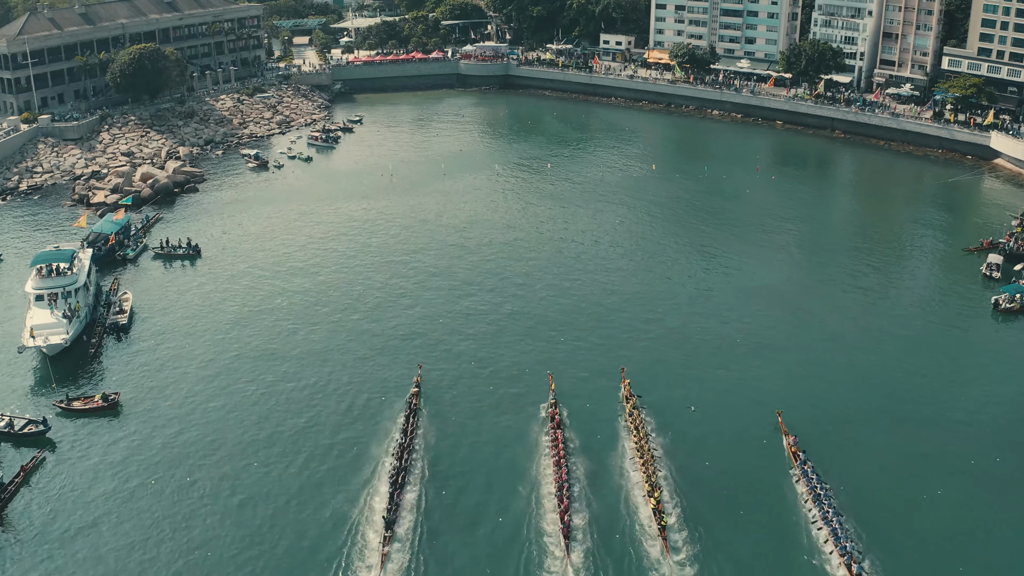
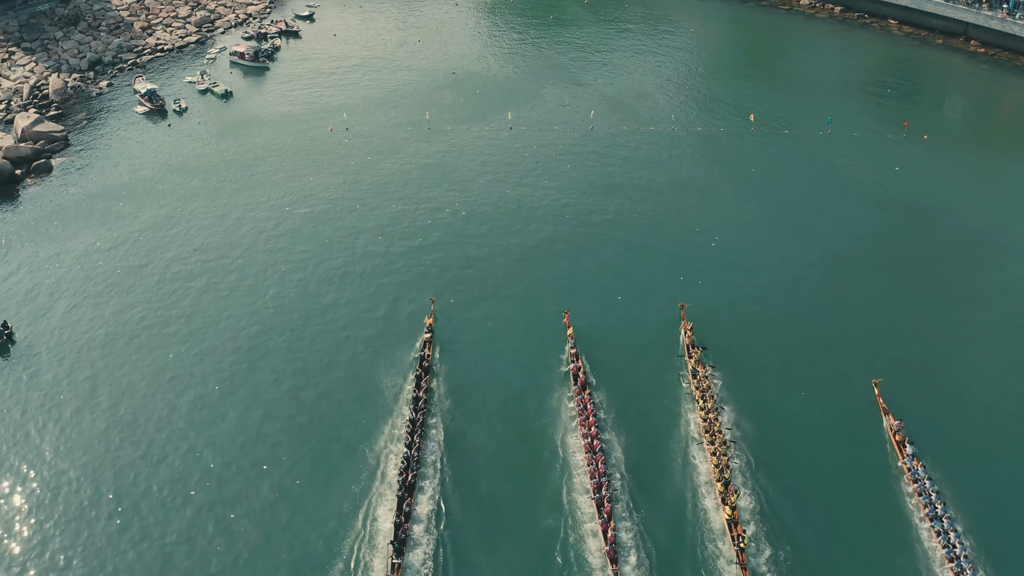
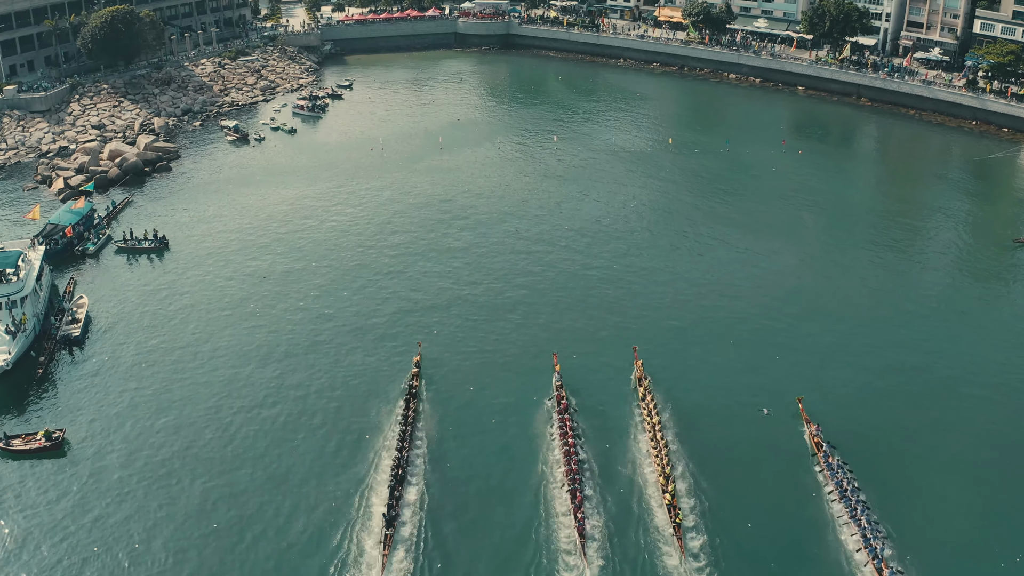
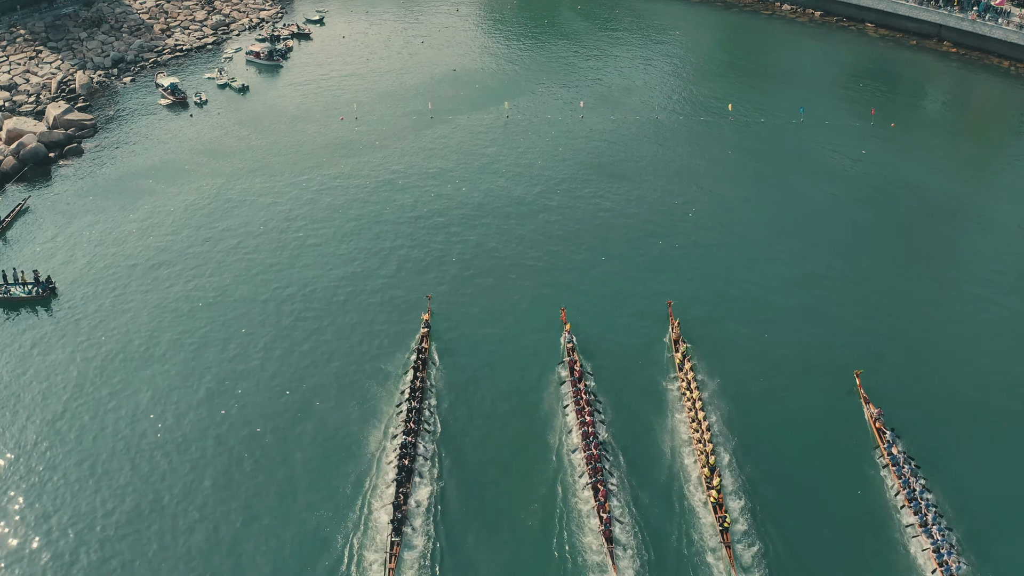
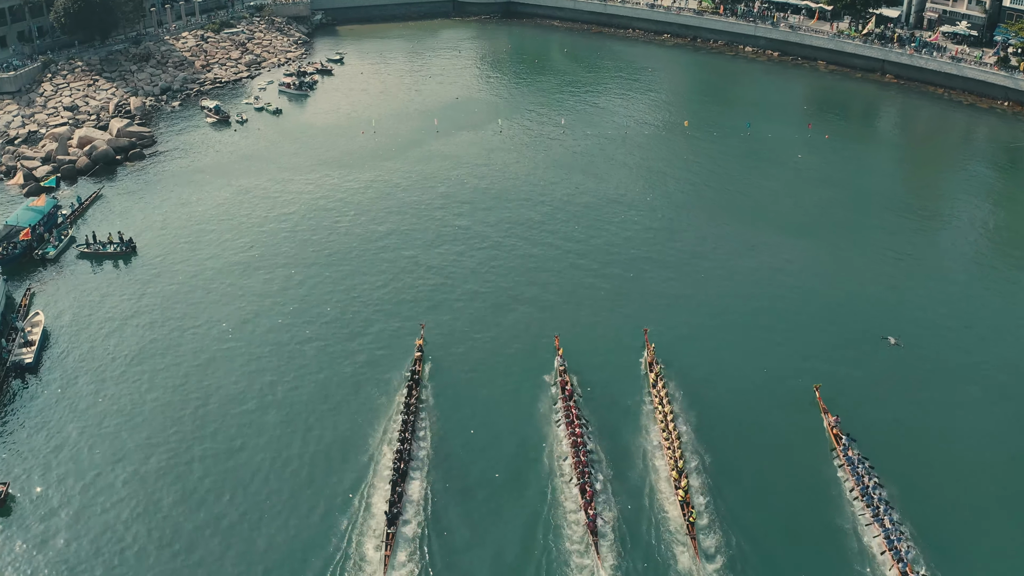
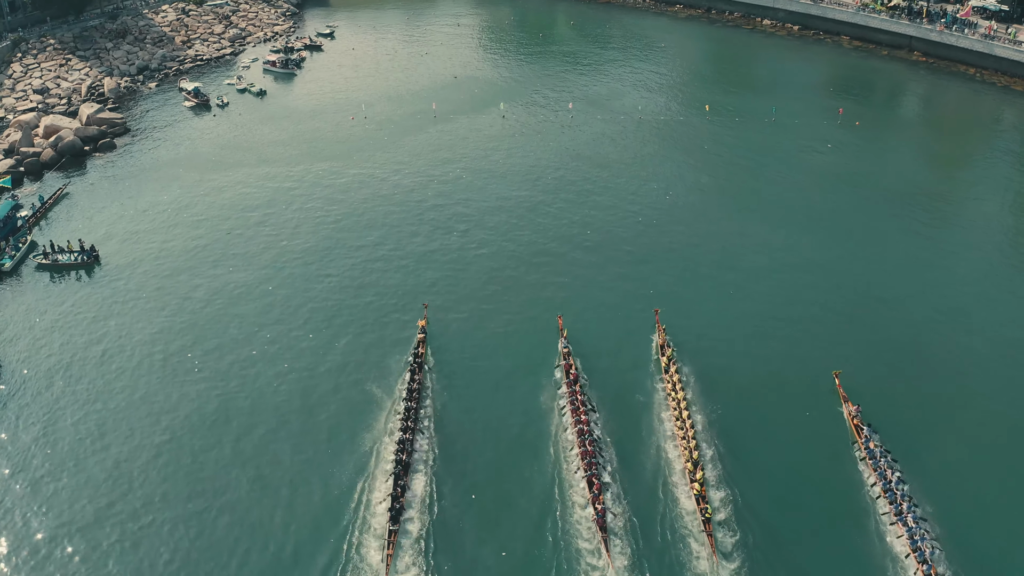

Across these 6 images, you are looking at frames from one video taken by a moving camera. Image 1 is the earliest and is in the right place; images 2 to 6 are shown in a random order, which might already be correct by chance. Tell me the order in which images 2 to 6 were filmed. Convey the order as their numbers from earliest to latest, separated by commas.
3, 5, 6, 4, 2
